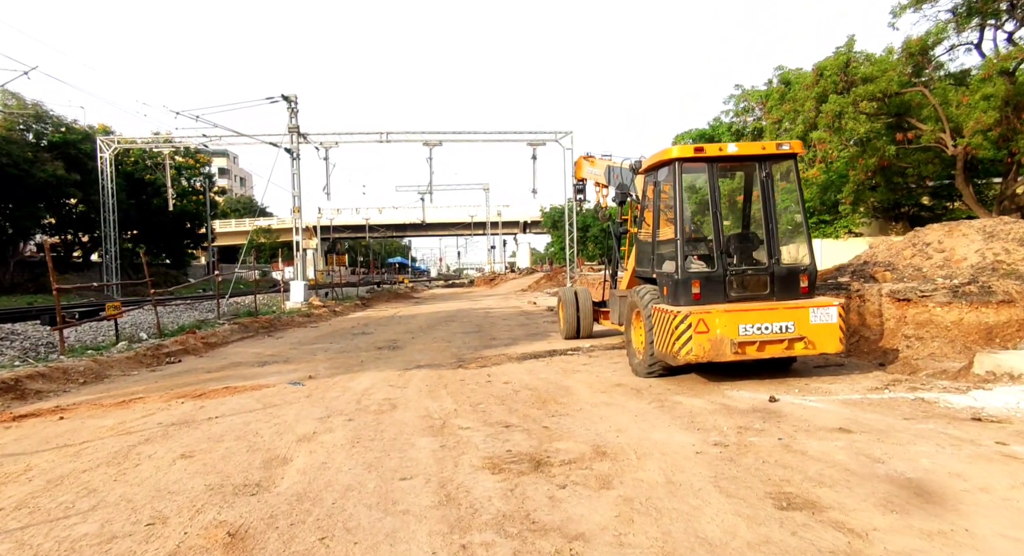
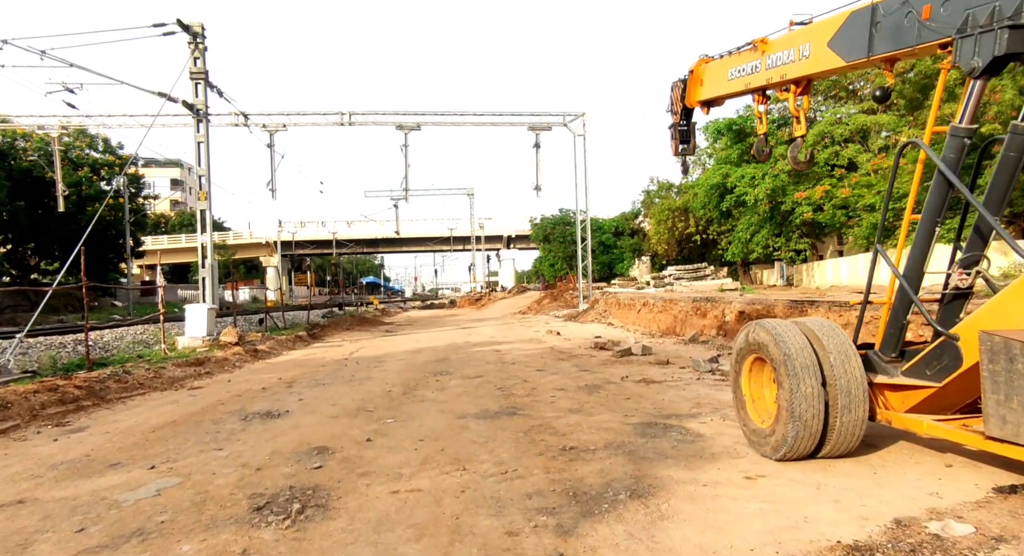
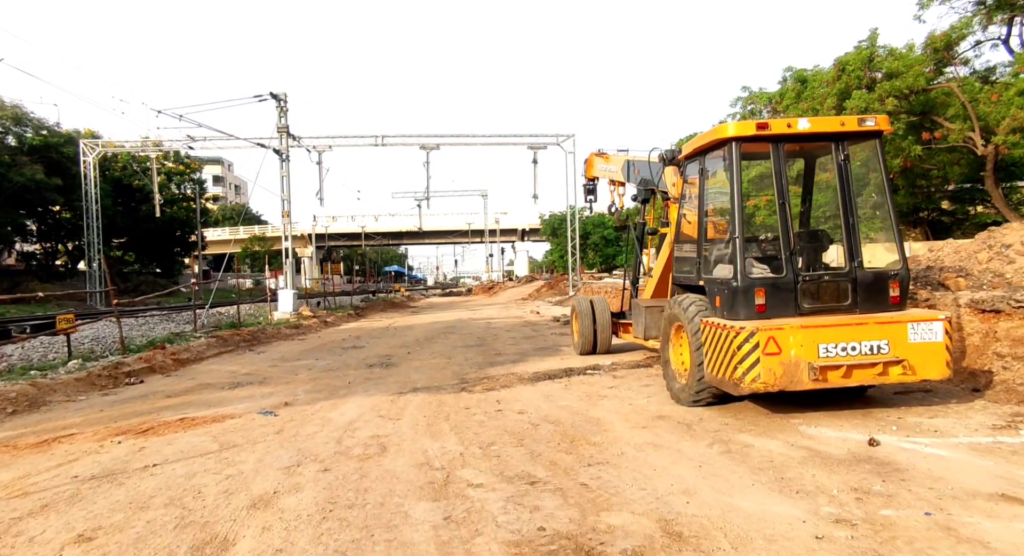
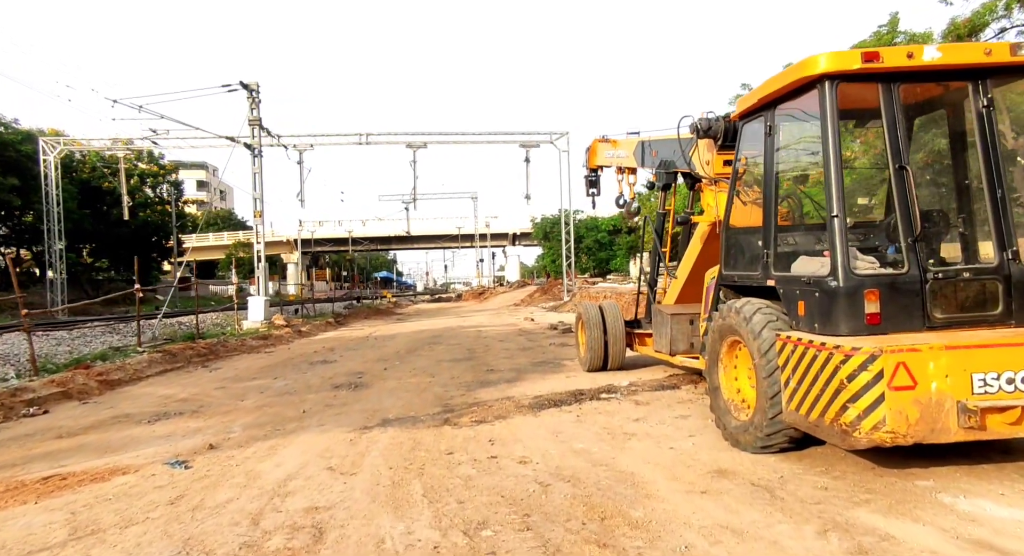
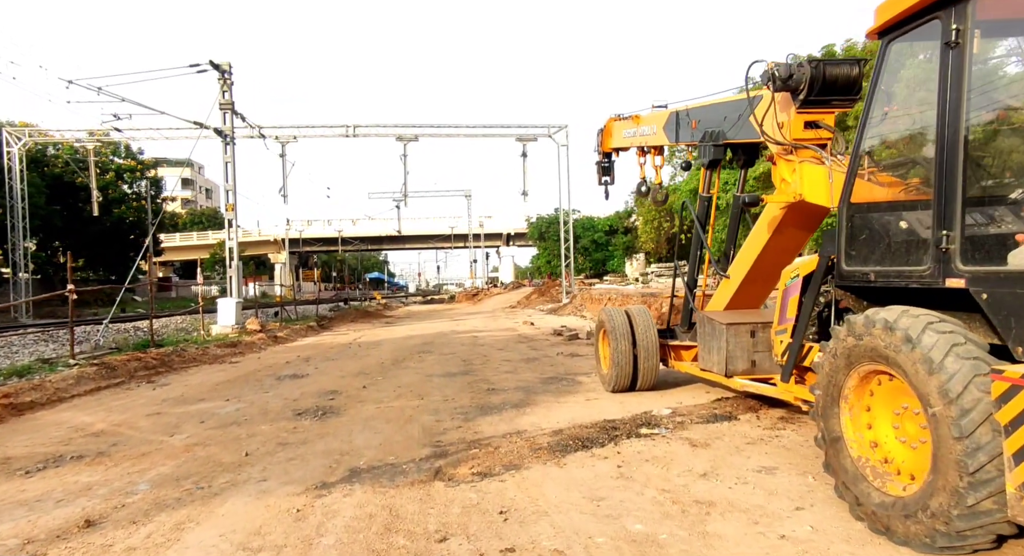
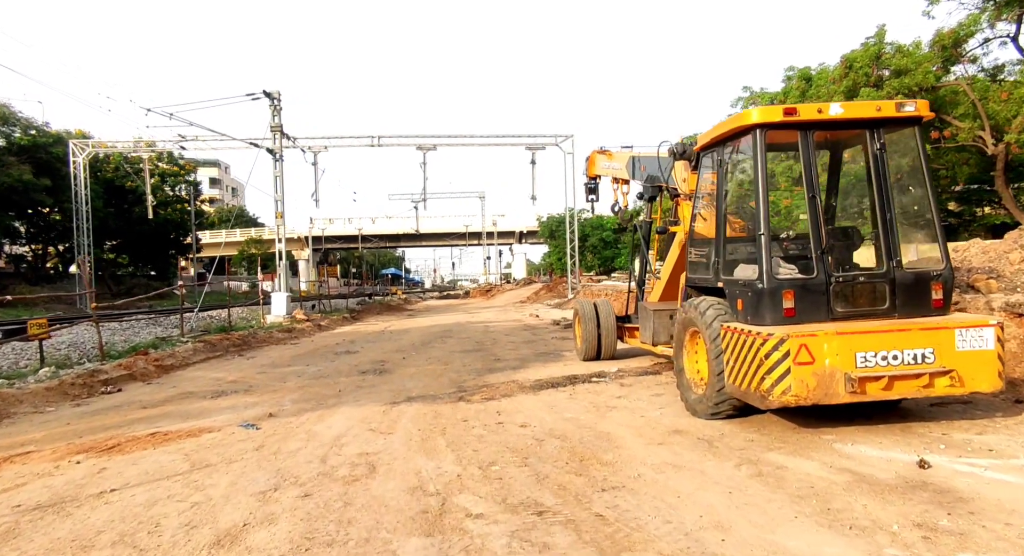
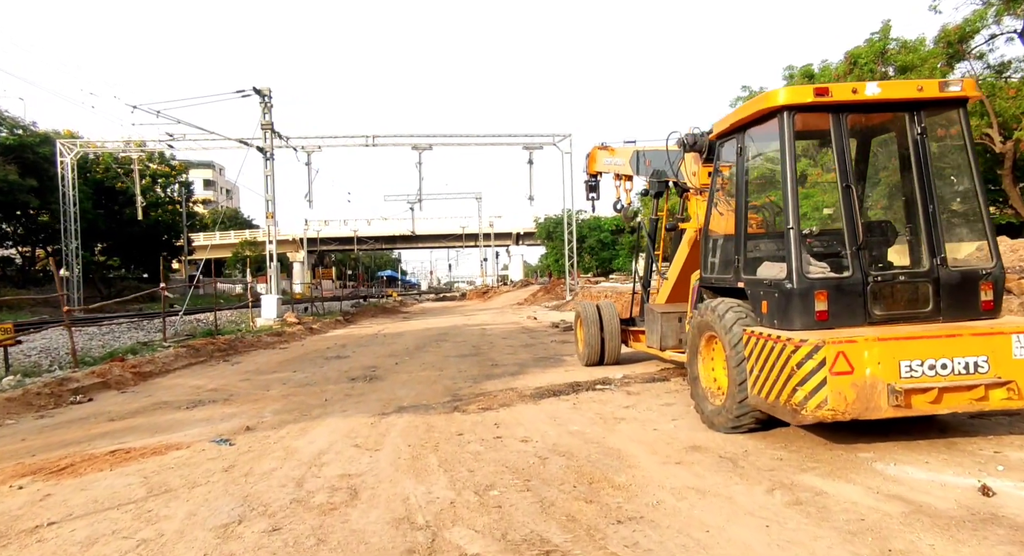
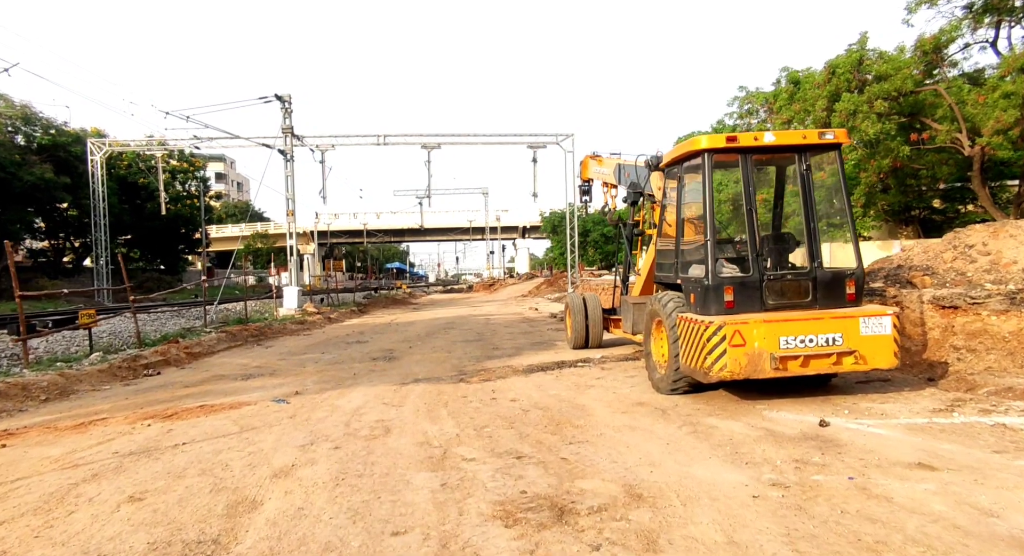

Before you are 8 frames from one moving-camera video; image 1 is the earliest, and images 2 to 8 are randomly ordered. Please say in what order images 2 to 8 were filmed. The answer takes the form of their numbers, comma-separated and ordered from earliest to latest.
8, 3, 6, 7, 4, 5, 2
